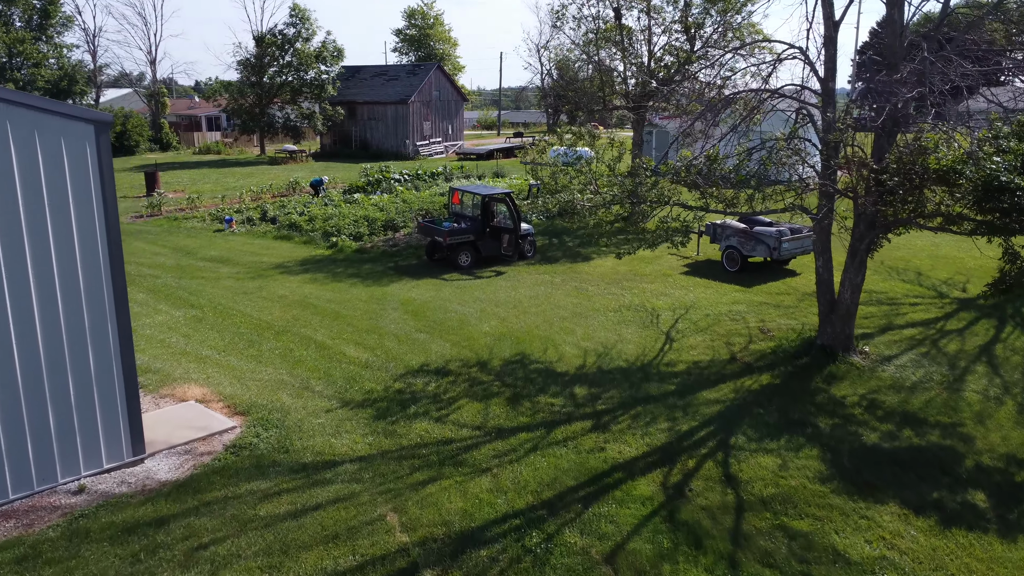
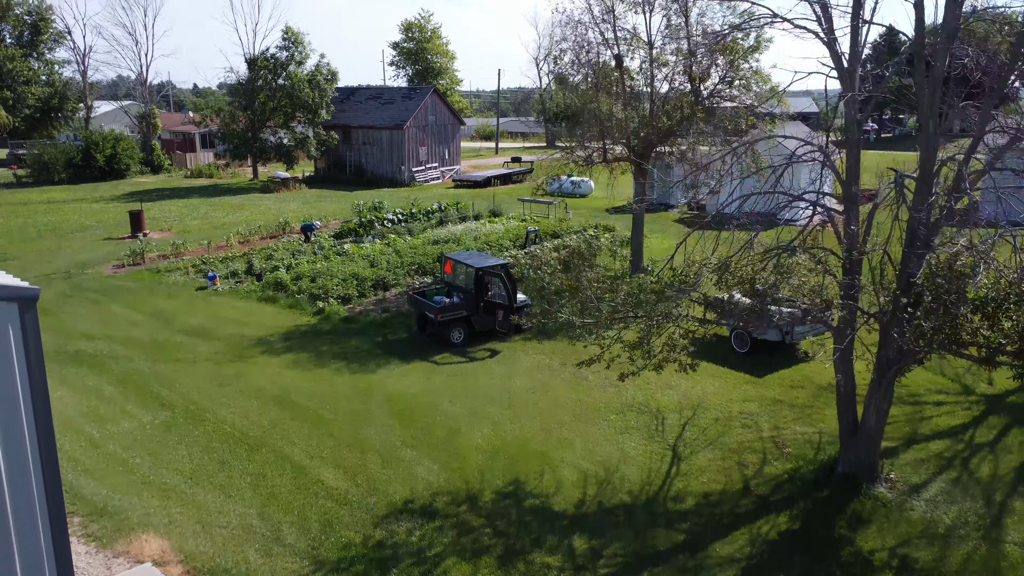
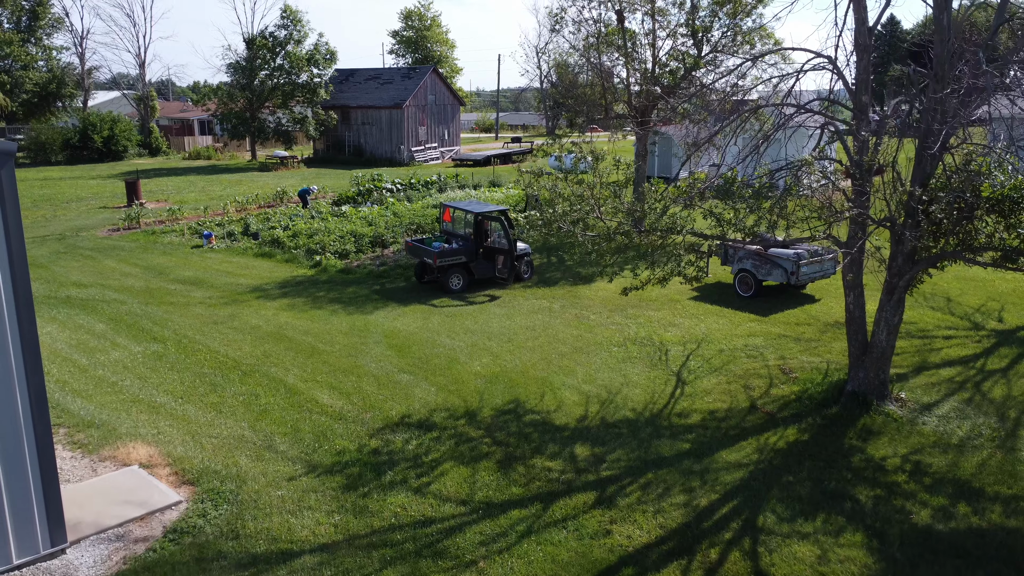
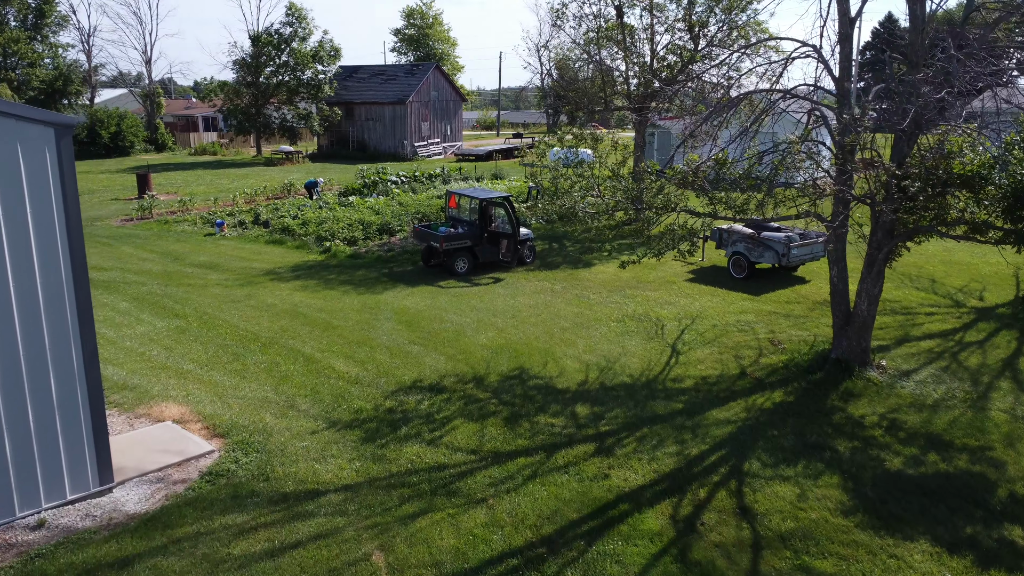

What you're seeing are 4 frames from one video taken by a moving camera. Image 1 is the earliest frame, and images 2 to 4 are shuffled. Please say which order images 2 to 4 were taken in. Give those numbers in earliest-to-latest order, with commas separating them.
4, 3, 2
